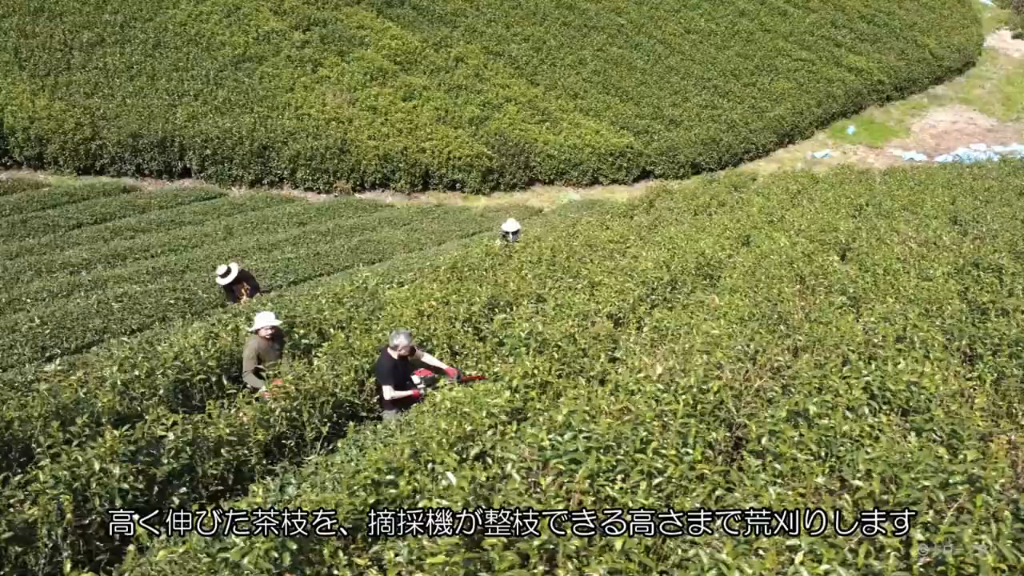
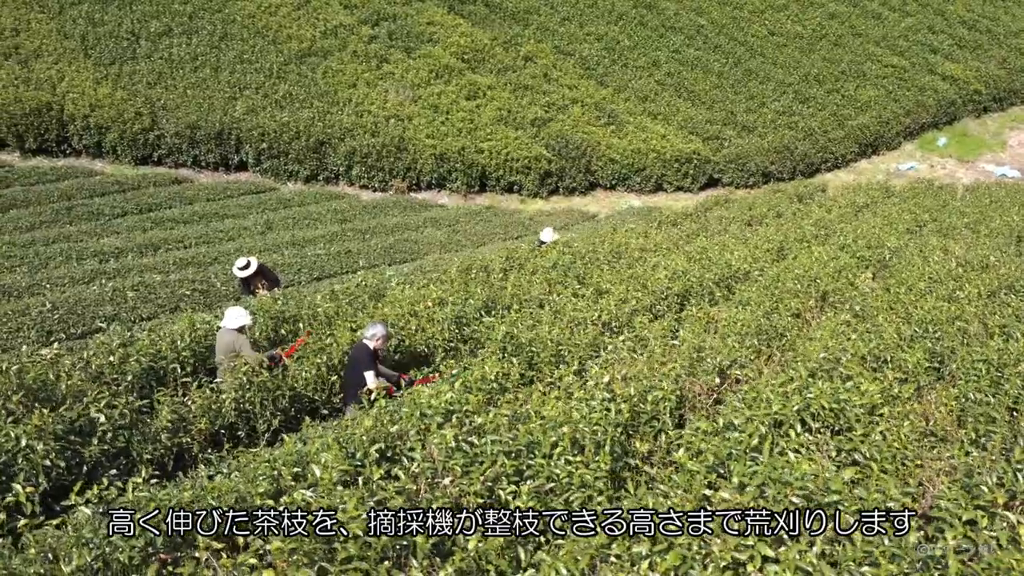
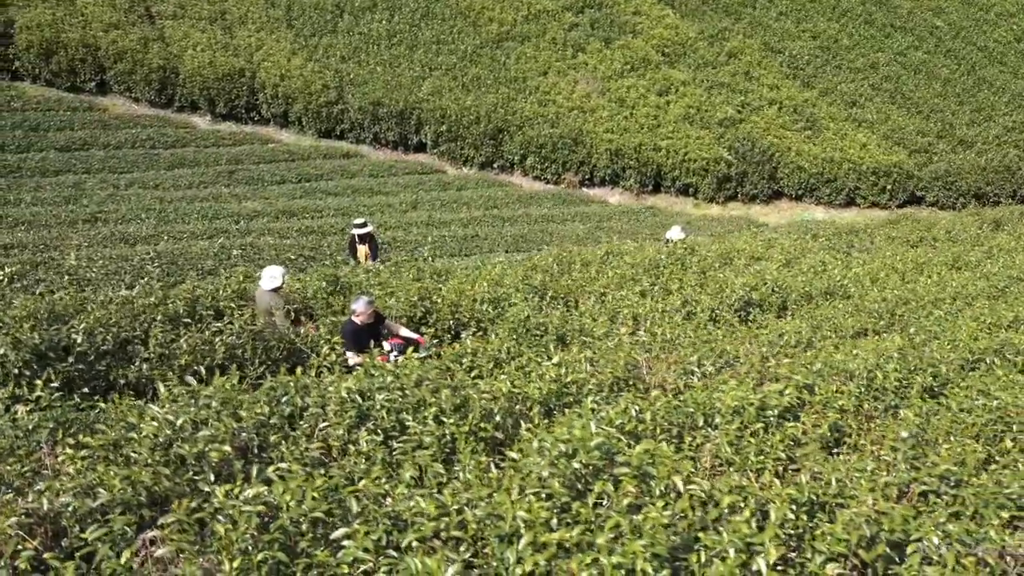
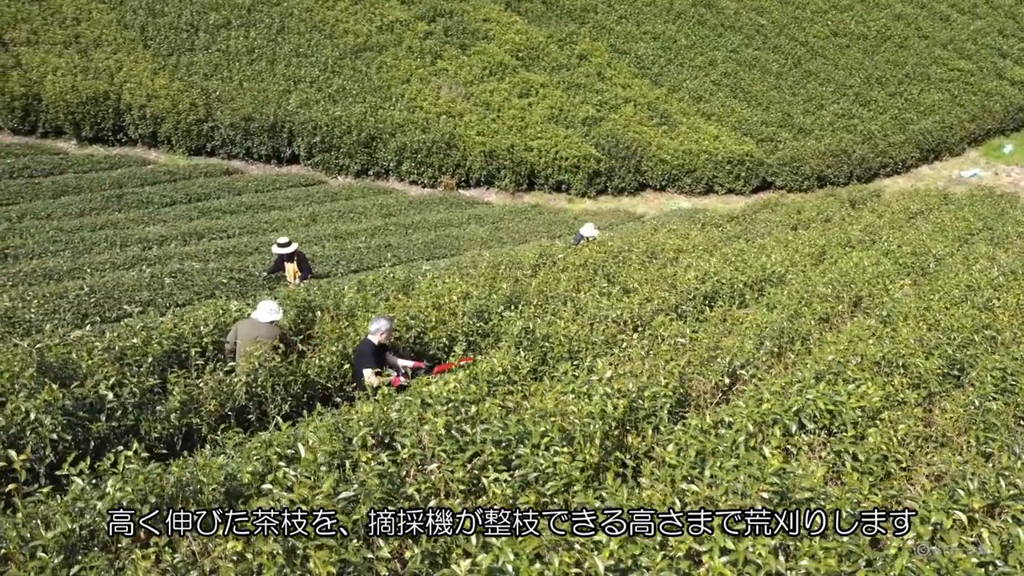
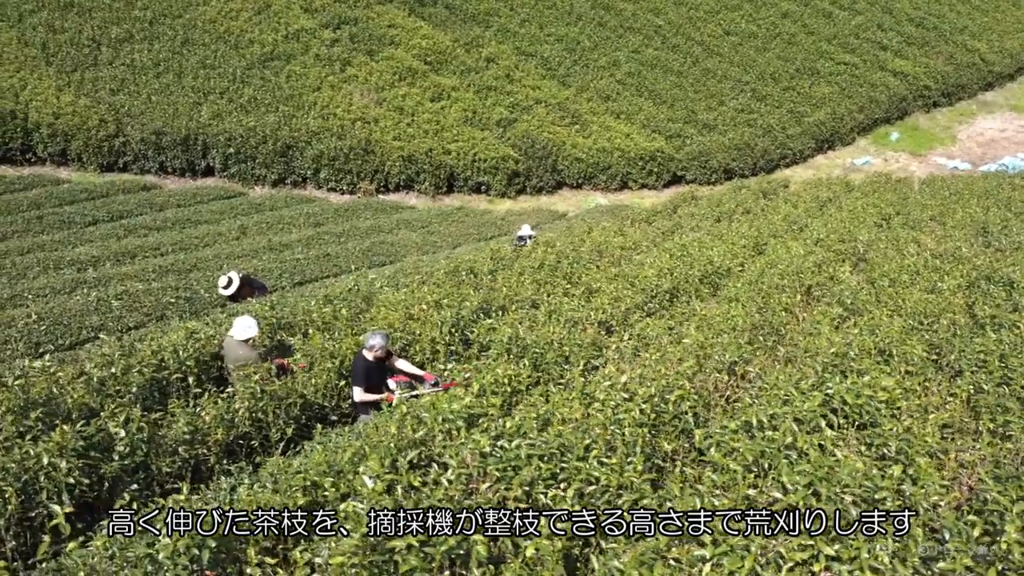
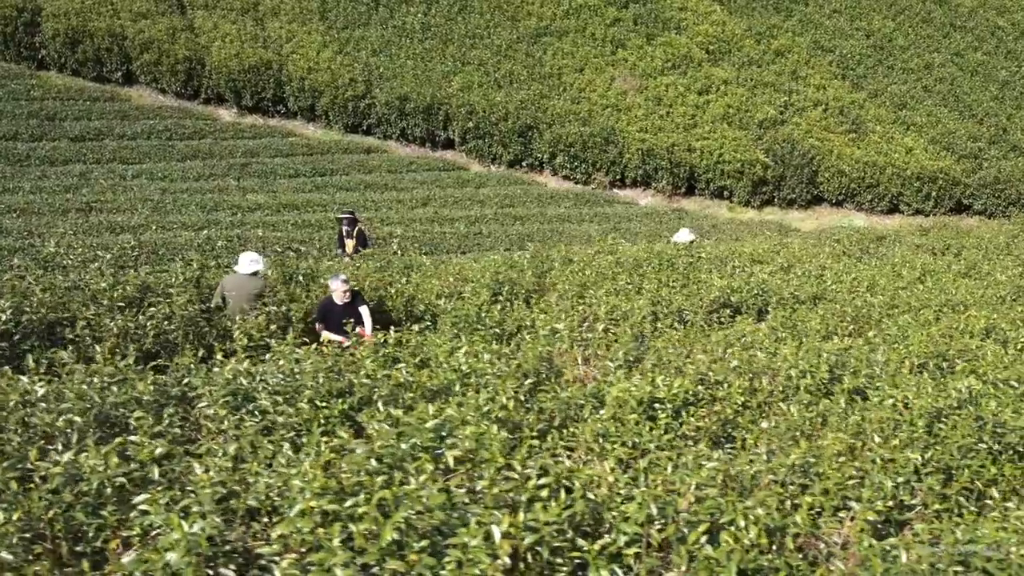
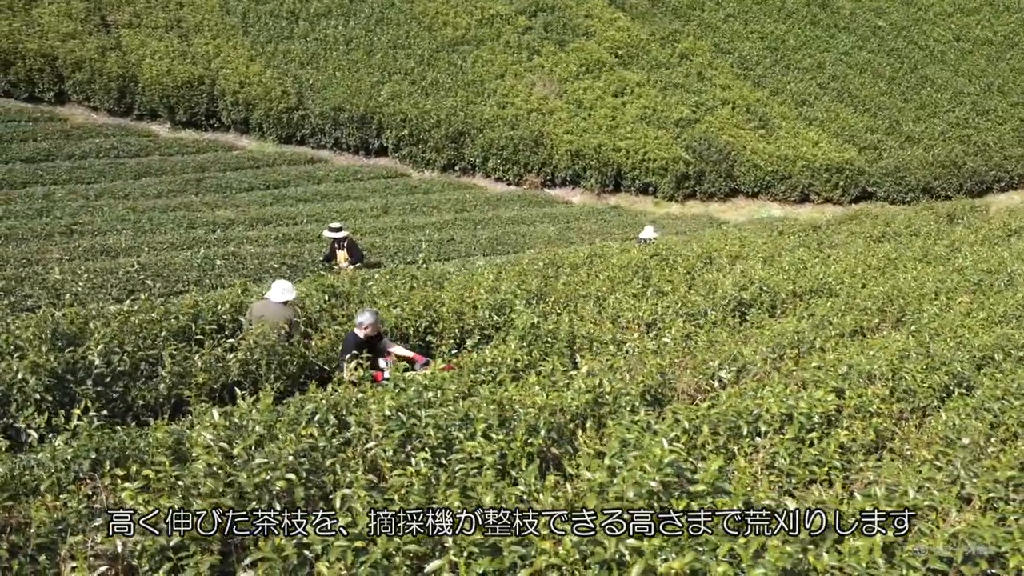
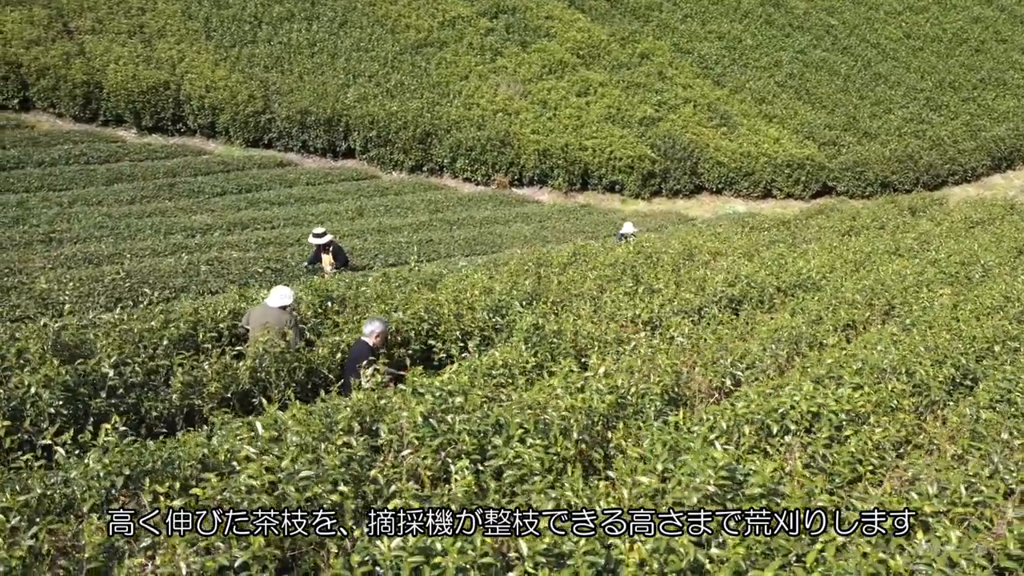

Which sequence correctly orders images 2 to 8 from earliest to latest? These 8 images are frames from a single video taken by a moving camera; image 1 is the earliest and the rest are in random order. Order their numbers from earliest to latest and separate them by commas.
5, 2, 4, 8, 7, 3, 6
